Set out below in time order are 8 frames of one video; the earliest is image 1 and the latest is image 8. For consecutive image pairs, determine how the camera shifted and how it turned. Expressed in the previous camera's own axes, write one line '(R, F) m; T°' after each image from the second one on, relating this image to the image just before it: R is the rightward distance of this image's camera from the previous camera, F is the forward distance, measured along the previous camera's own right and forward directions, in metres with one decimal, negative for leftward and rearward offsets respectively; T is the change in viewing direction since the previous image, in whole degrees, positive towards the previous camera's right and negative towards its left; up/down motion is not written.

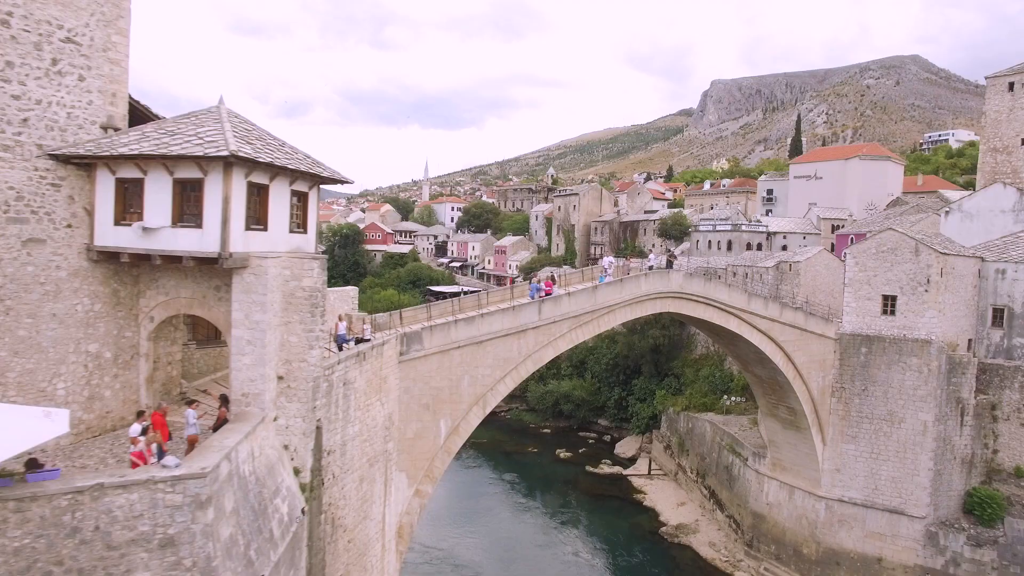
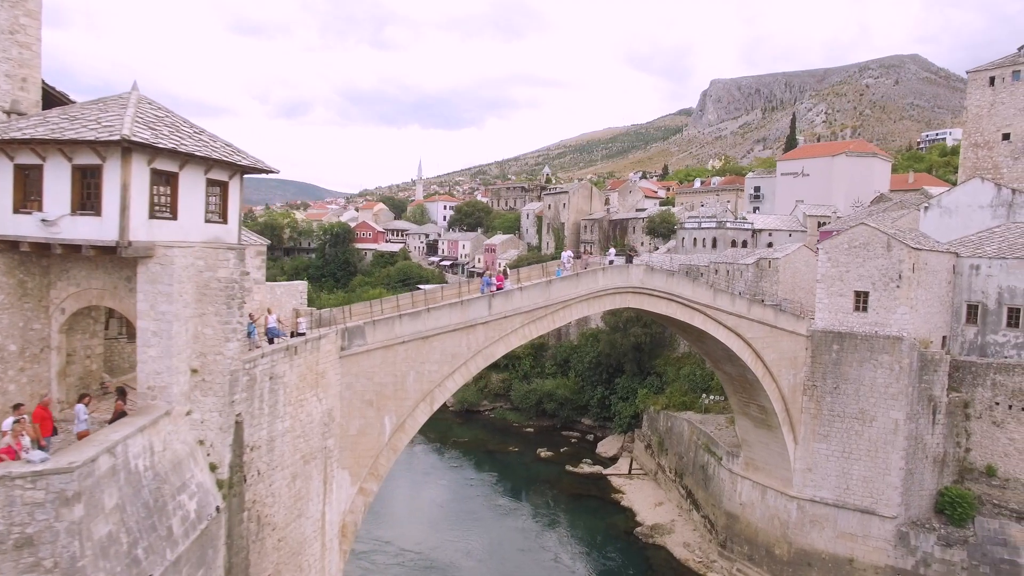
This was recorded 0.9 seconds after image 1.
(+1.0, +0.2) m; 0°
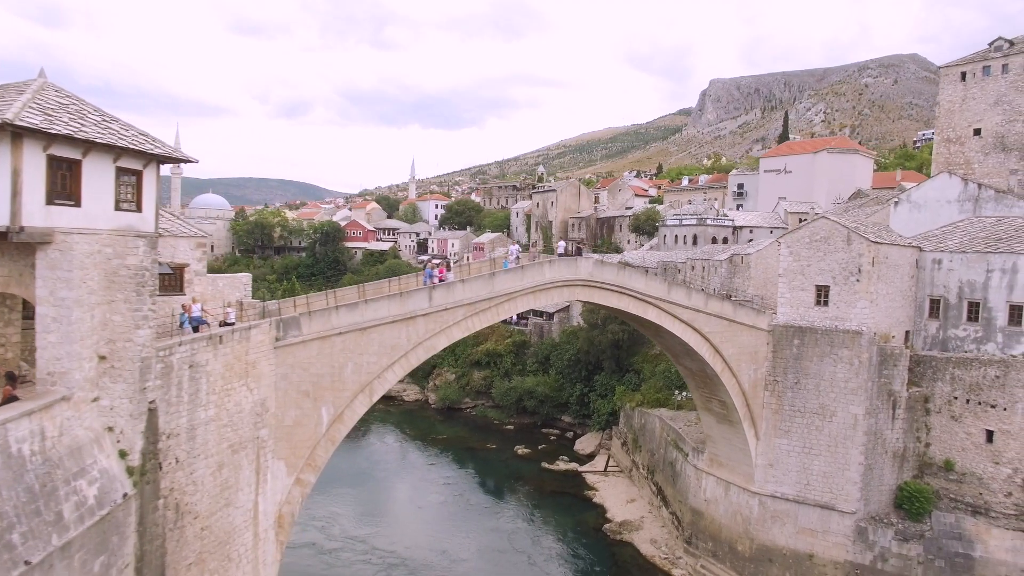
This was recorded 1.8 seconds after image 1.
(+1.1, 0.0) m; 0°
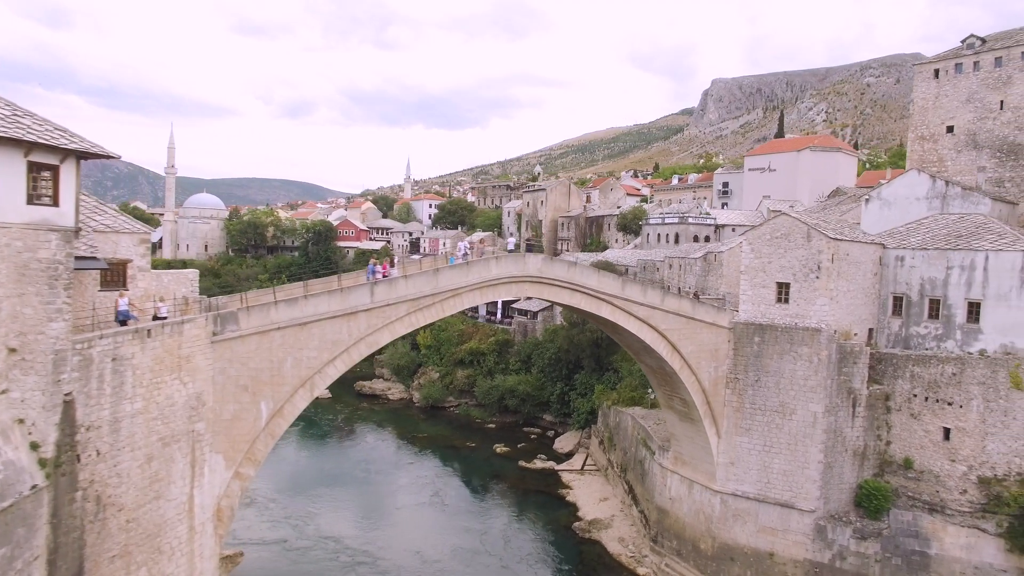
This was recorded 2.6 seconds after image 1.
(+1.2, 0.0) m; 0°
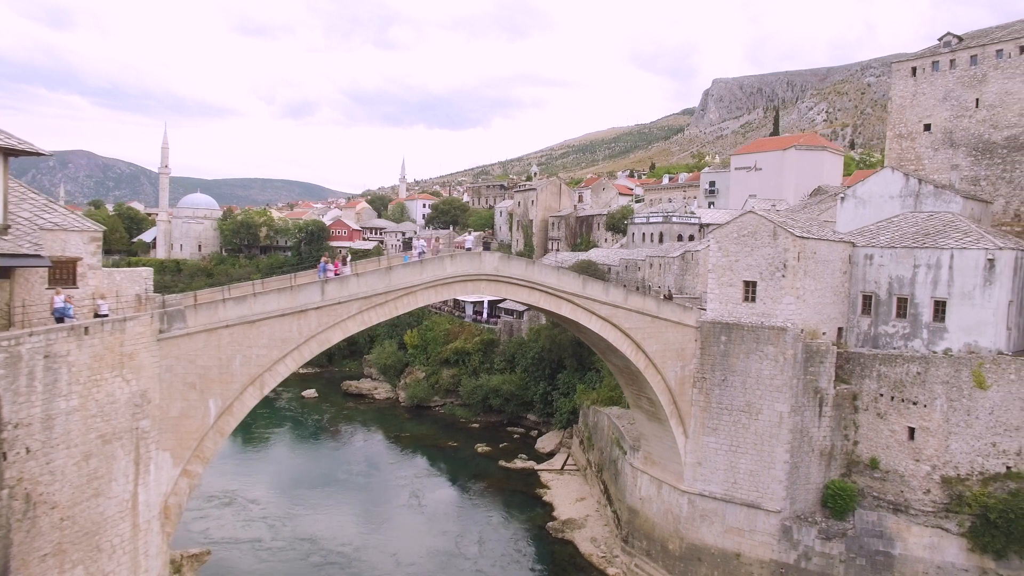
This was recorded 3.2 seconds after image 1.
(+1.0, +0.1) m; 0°
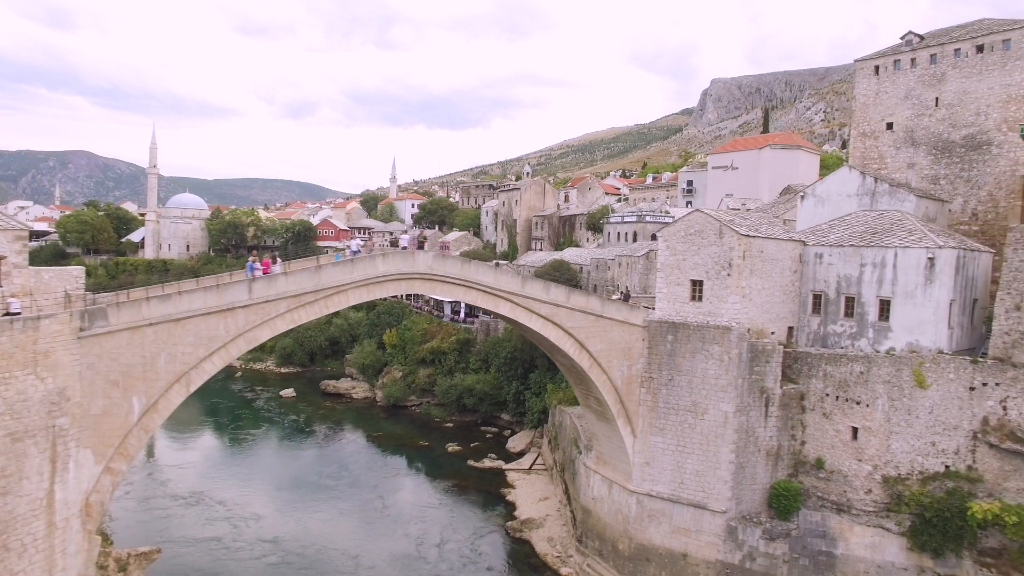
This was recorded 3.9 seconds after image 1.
(+1.4, 0.0) m; 0°
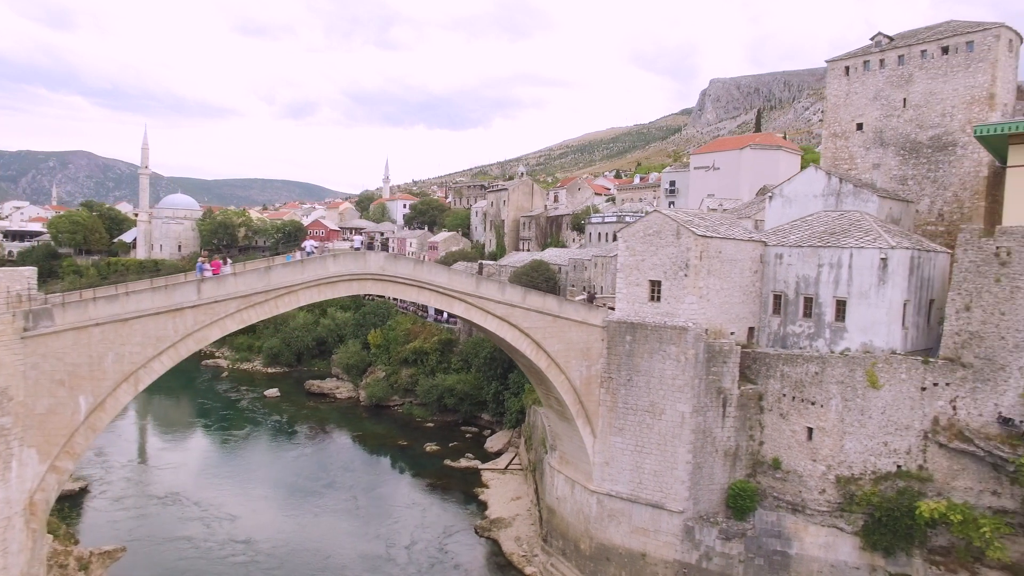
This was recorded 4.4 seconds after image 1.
(+1.1, -0.1) m; 0°
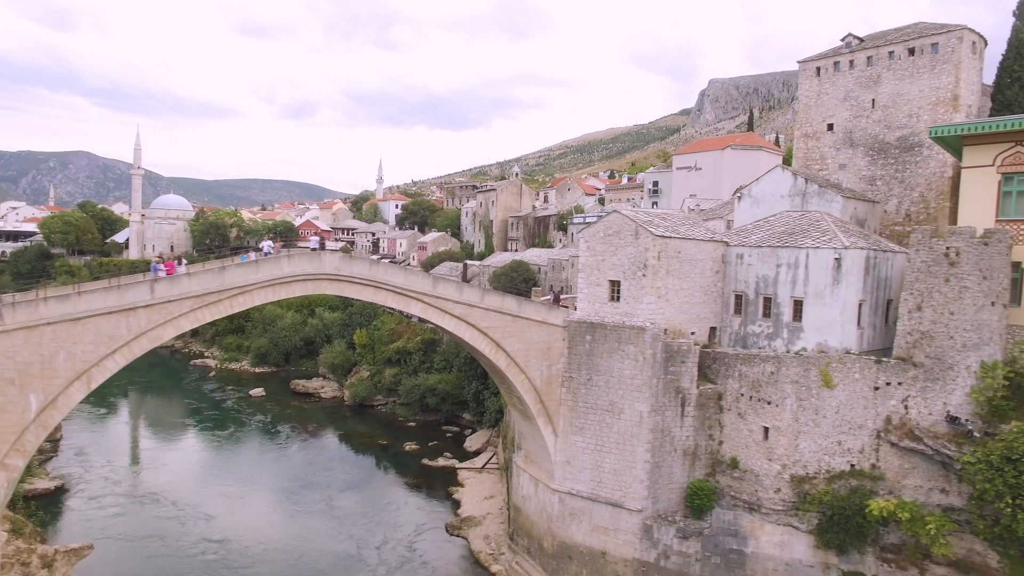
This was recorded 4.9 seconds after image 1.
(+1.0, -0.1) m; 0°
